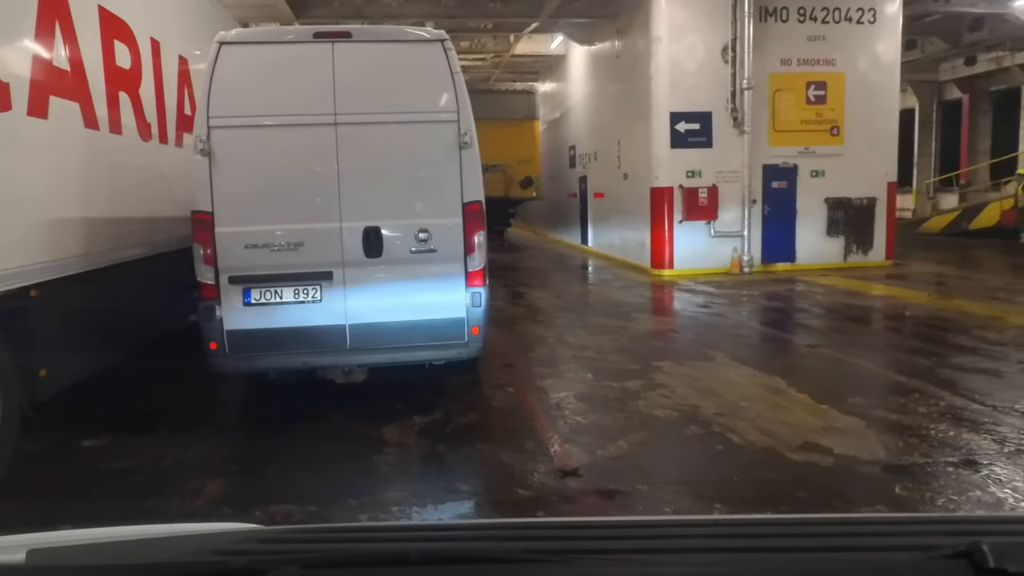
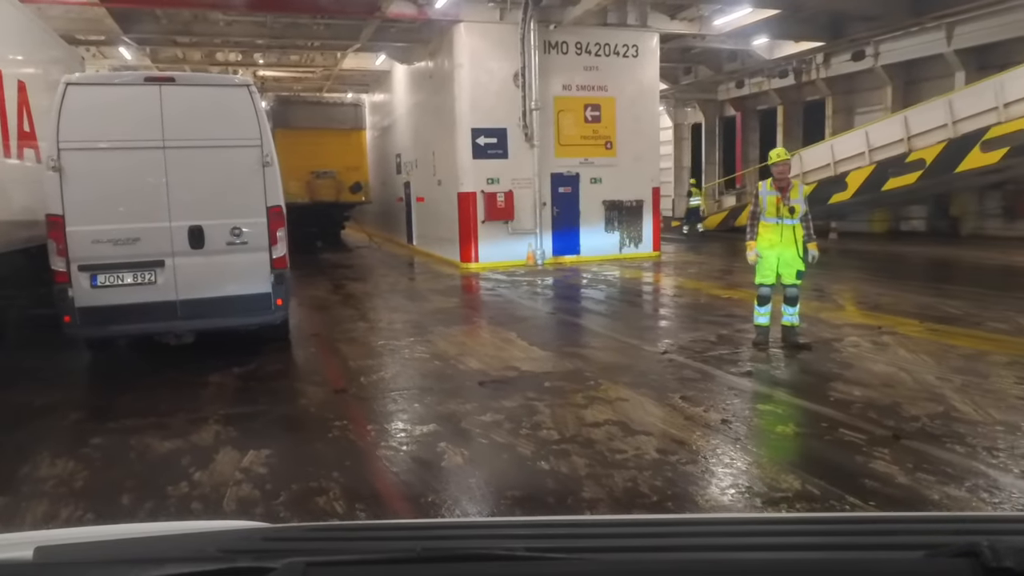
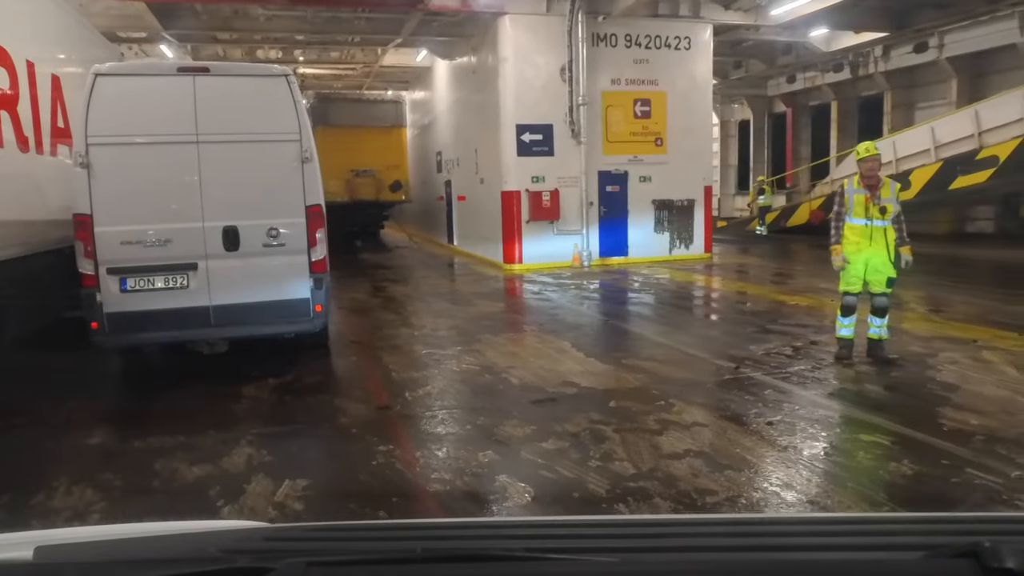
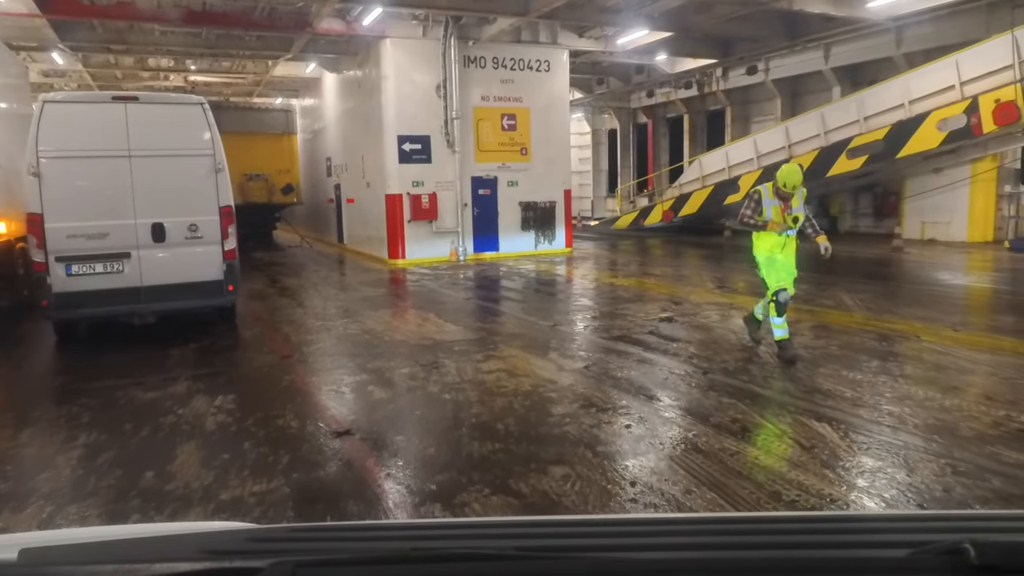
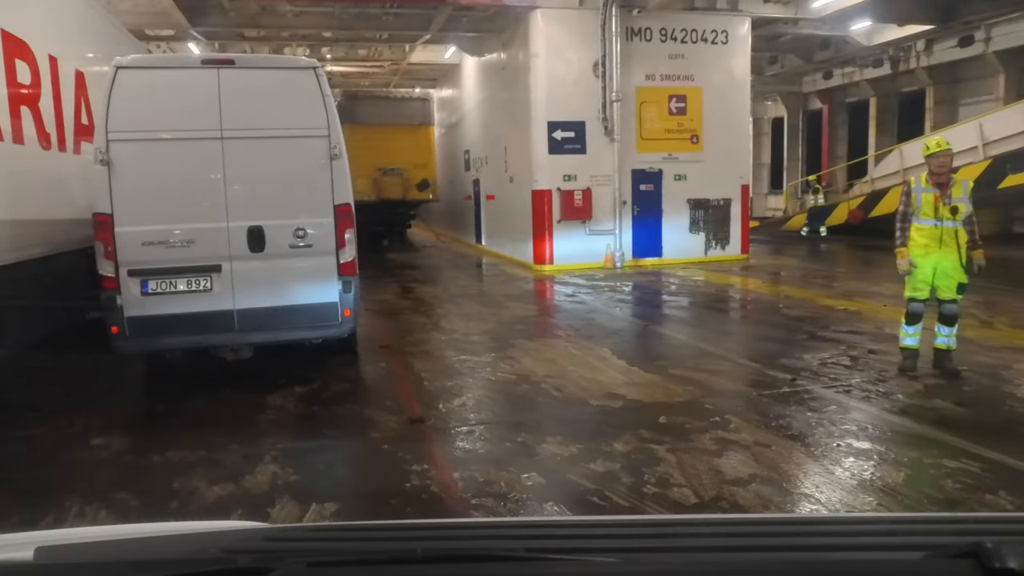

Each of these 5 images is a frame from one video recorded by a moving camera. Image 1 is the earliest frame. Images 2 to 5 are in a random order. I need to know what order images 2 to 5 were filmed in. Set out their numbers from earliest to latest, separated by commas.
5, 3, 2, 4
